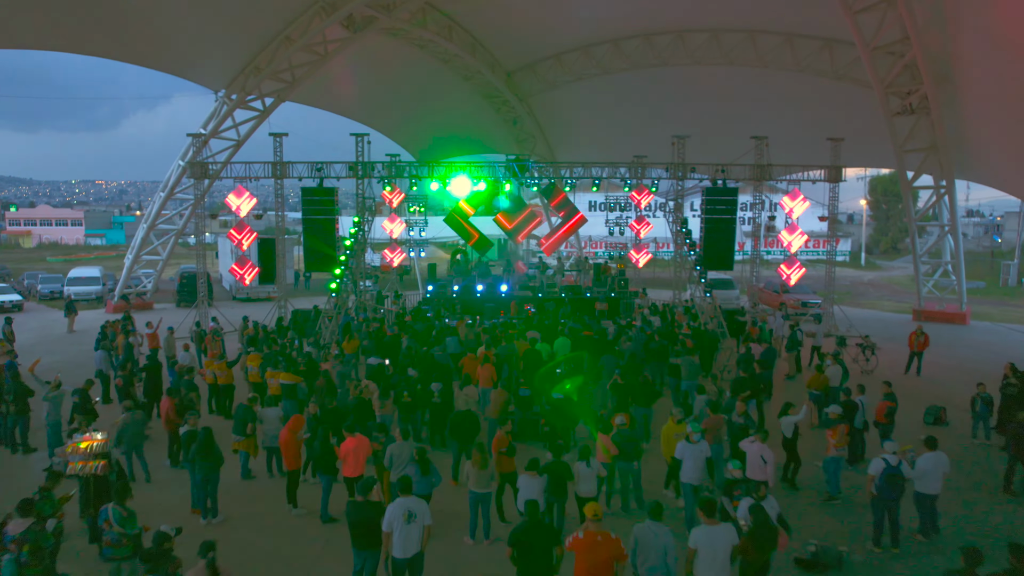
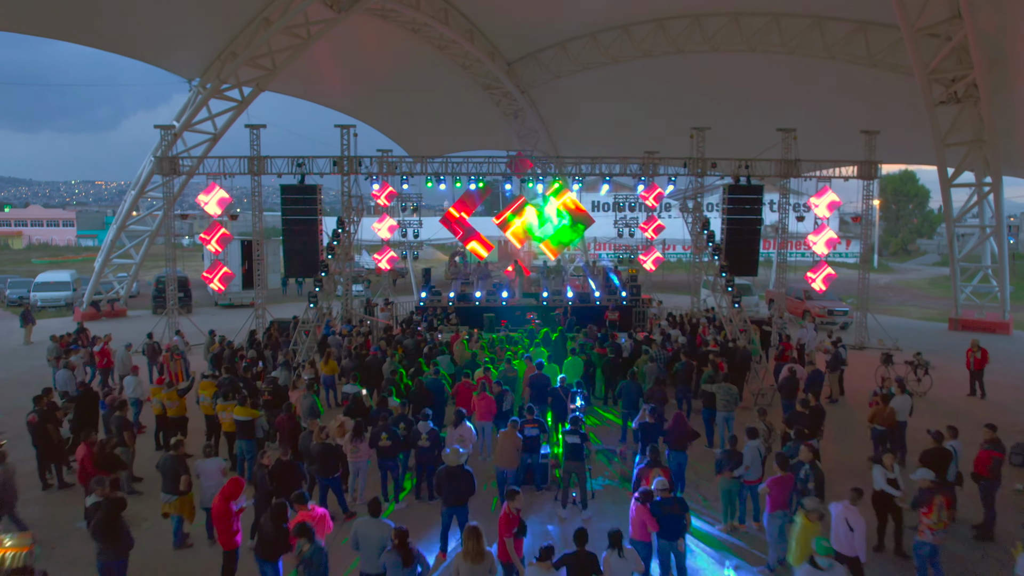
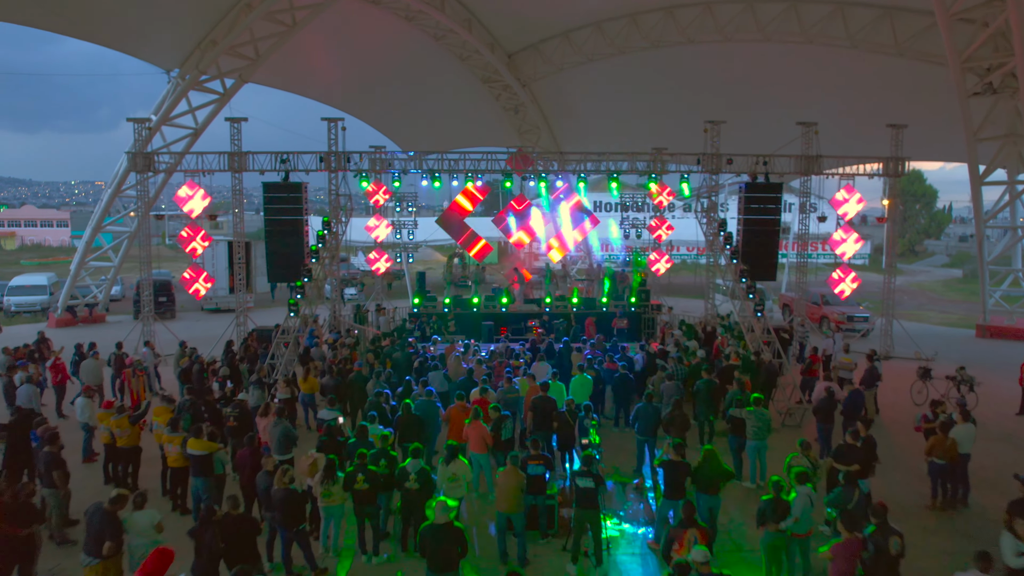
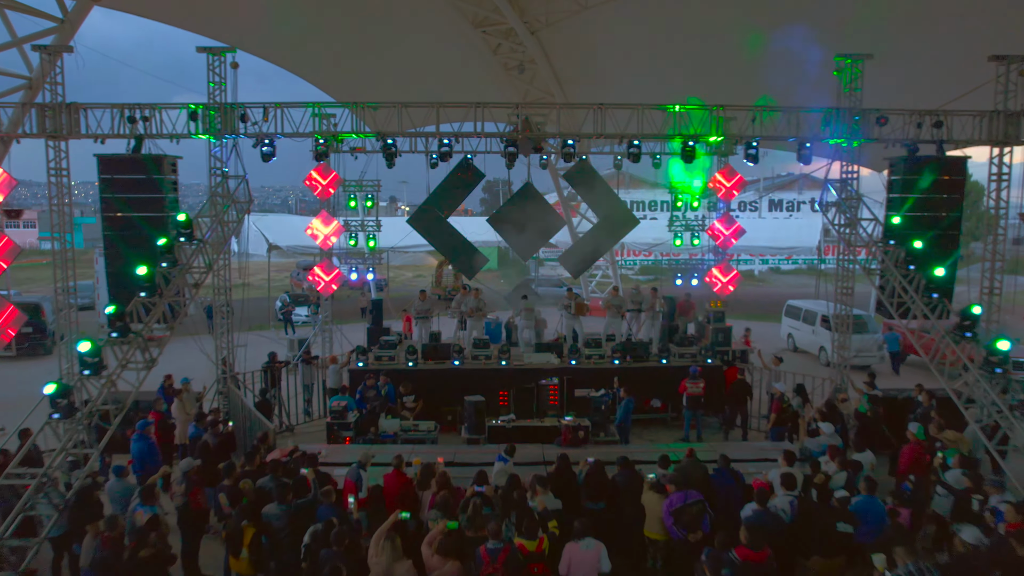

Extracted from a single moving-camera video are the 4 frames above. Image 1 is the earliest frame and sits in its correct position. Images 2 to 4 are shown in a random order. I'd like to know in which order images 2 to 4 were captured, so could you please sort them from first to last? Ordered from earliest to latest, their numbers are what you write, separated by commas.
2, 3, 4
